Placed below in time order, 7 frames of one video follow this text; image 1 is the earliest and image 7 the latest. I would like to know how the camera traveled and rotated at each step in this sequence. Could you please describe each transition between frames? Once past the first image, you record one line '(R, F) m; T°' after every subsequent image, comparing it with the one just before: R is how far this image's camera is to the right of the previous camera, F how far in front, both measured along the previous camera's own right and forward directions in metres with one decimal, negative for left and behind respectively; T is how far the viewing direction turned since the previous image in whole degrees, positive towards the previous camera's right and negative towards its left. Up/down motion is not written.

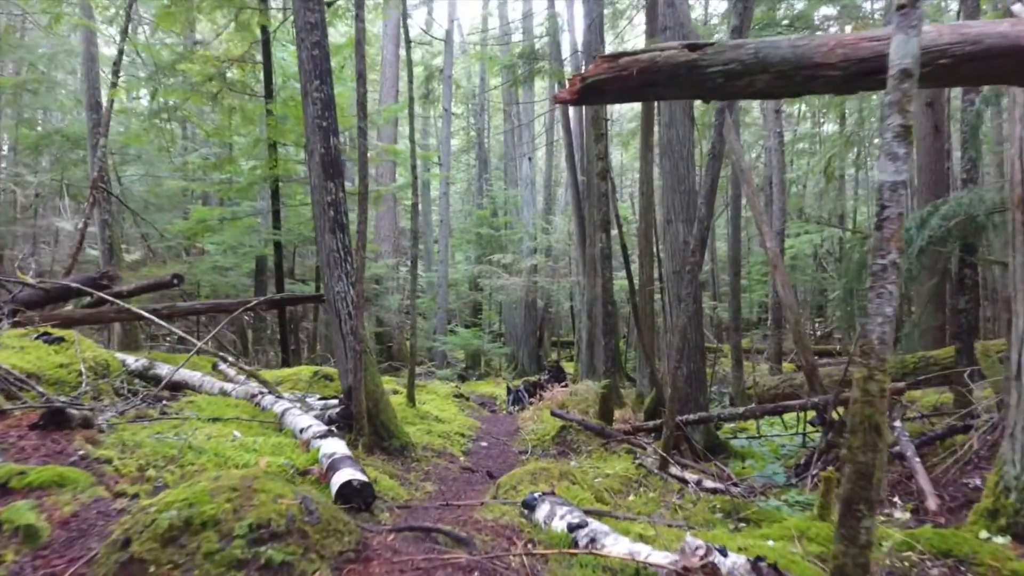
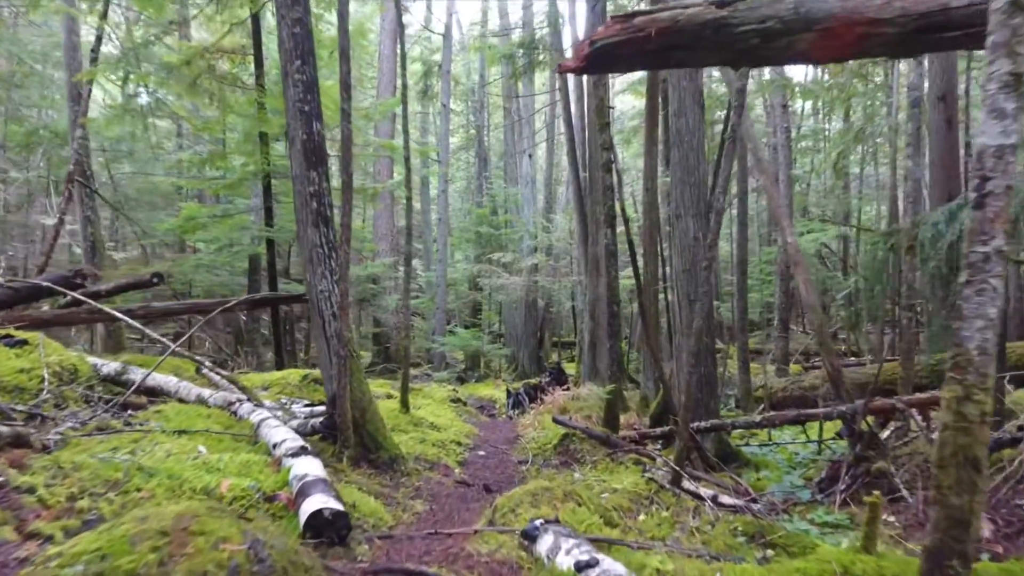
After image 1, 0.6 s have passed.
(0.0, +0.4) m; 0°
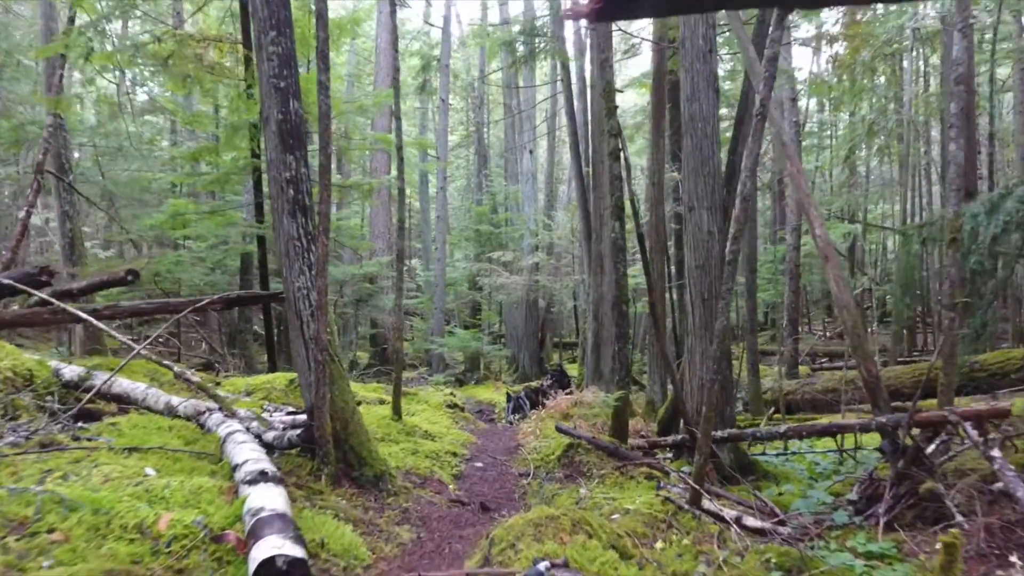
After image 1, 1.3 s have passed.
(0.0, +0.5) m; 0°
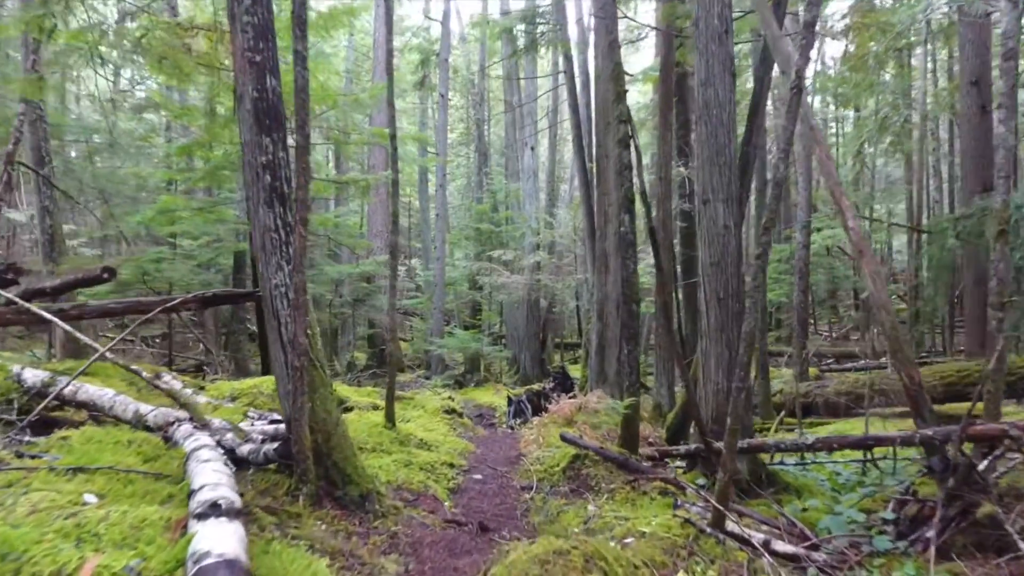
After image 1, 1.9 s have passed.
(0.0, +0.4) m; 0°
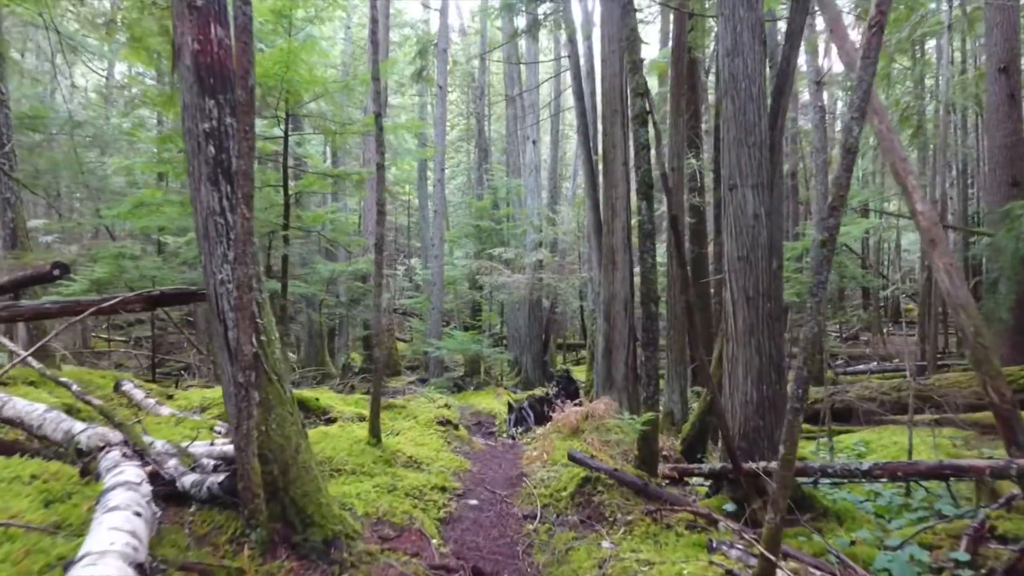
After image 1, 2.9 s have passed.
(0.0, +0.7) m; 0°
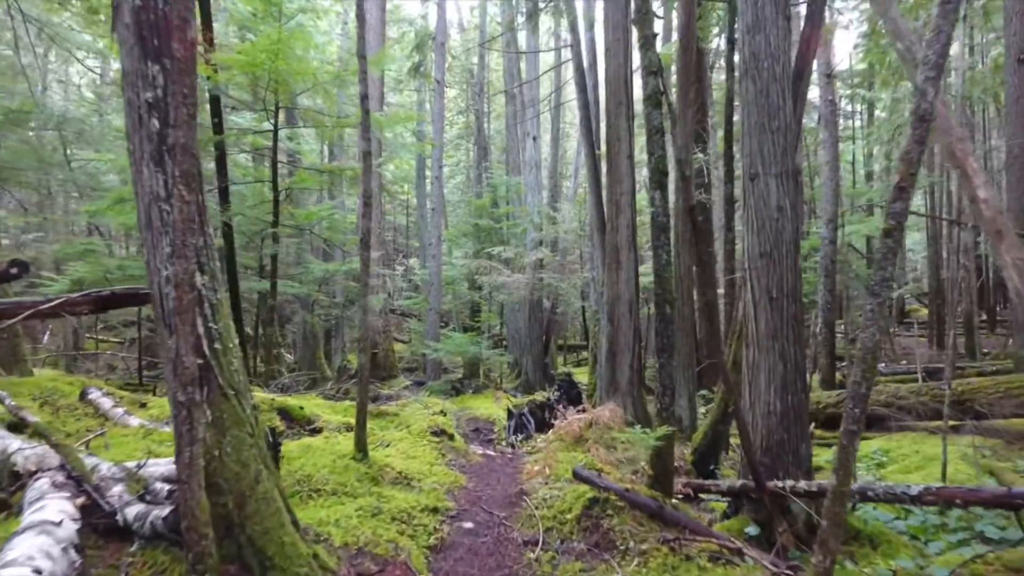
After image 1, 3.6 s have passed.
(0.0, +0.4) m; 0°
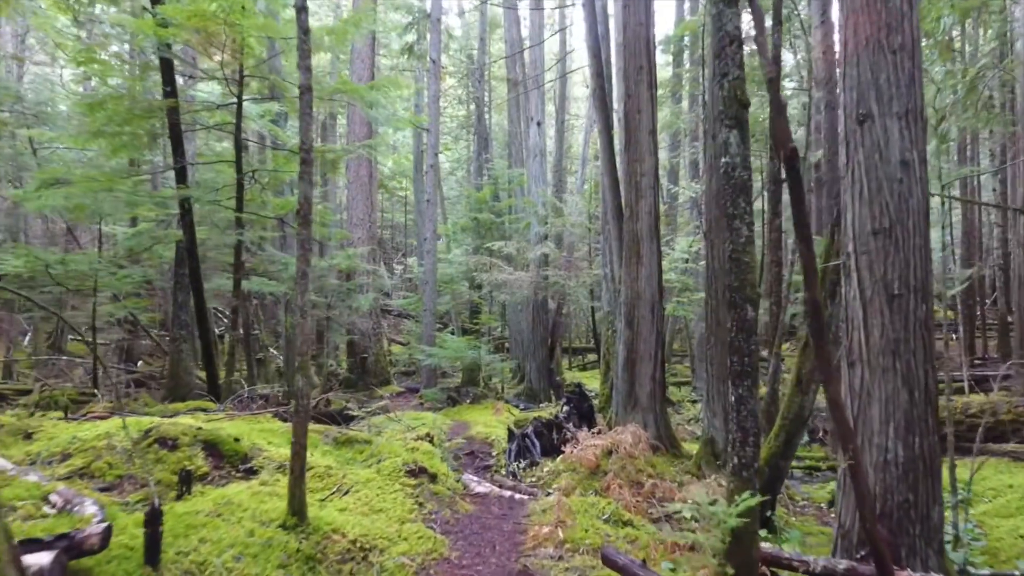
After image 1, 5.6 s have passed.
(0.0, +1.4) m; 0°
